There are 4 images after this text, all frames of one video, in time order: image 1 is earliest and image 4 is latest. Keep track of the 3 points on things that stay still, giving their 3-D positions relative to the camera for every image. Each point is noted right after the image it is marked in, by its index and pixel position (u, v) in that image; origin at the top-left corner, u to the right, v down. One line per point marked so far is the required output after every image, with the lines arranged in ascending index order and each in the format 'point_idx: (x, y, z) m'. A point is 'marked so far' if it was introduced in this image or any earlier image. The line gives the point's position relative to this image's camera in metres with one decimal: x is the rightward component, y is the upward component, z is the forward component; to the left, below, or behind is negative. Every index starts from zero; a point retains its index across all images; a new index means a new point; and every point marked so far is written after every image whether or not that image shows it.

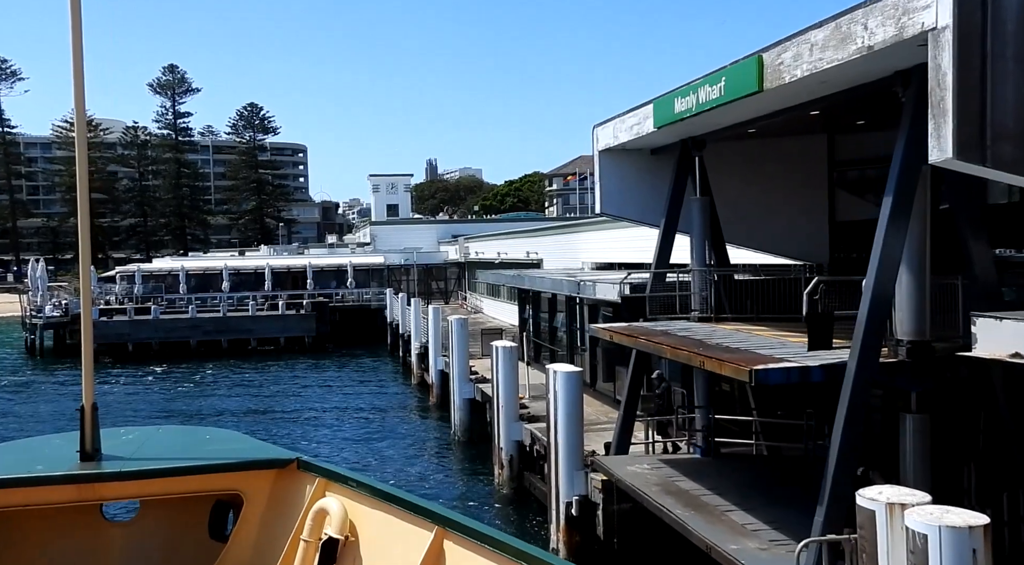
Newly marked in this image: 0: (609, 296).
0: (+1.5, -0.2, +17.0) m
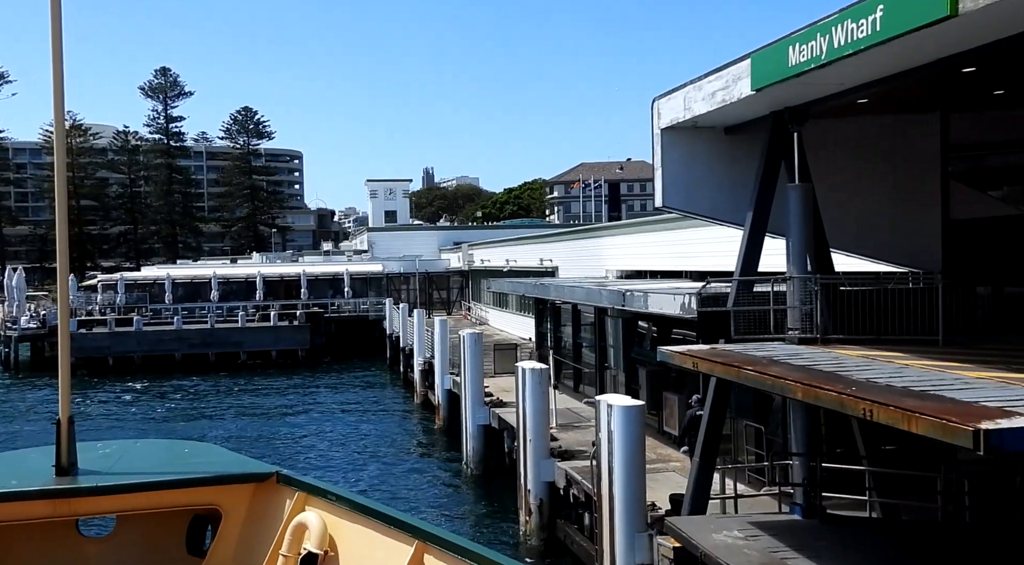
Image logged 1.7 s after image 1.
0: (+1.9, -0.3, +13.9) m
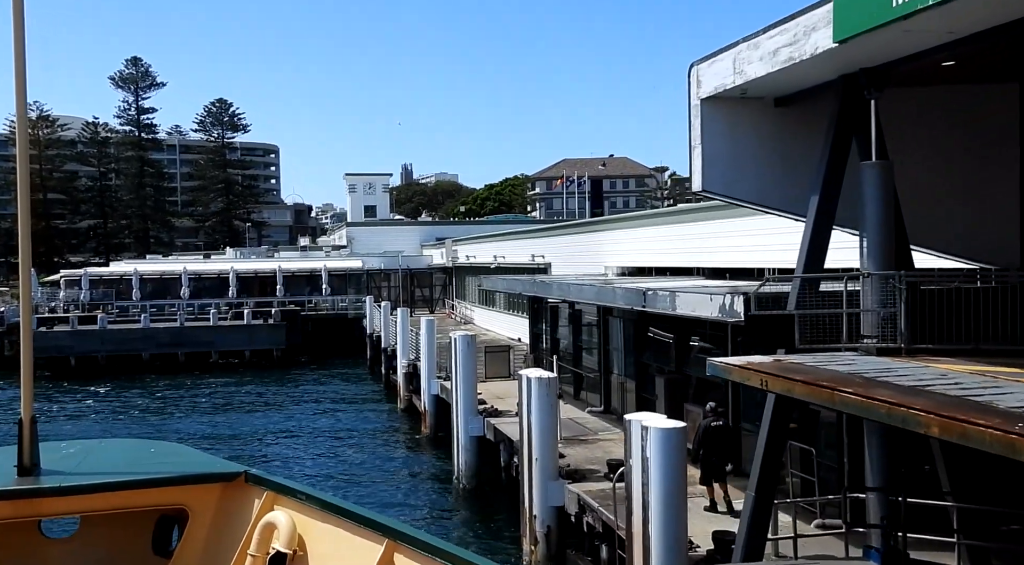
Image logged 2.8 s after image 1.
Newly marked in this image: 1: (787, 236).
0: (+2.0, -0.3, +12.0) m
1: (+4.1, +0.7, +16.4) m
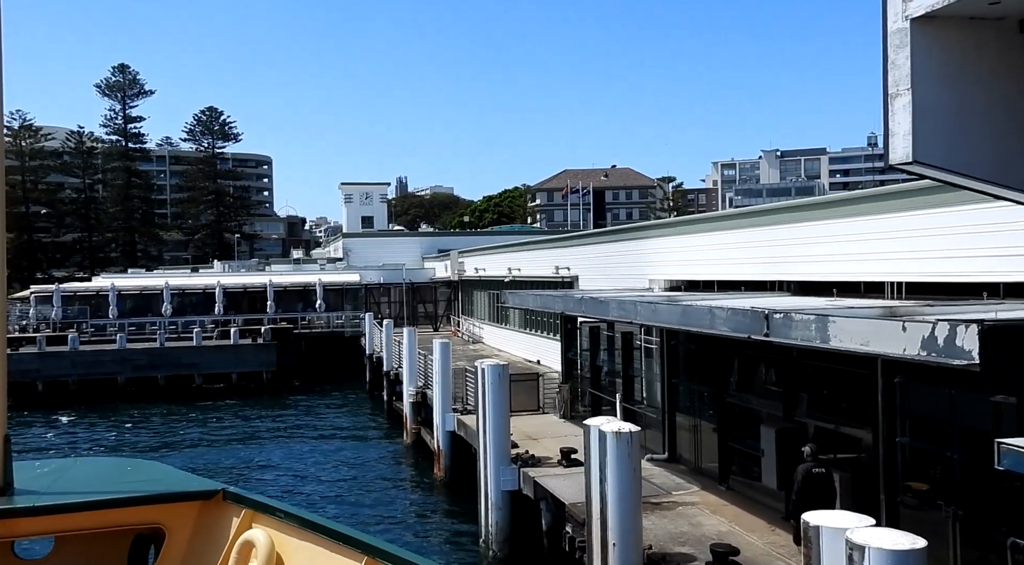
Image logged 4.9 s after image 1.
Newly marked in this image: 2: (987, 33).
0: (+2.7, -0.4, +8.2) m
1: (+4.7, +0.5, +12.6) m
2: (+3.0, +1.6, +6.9) m
